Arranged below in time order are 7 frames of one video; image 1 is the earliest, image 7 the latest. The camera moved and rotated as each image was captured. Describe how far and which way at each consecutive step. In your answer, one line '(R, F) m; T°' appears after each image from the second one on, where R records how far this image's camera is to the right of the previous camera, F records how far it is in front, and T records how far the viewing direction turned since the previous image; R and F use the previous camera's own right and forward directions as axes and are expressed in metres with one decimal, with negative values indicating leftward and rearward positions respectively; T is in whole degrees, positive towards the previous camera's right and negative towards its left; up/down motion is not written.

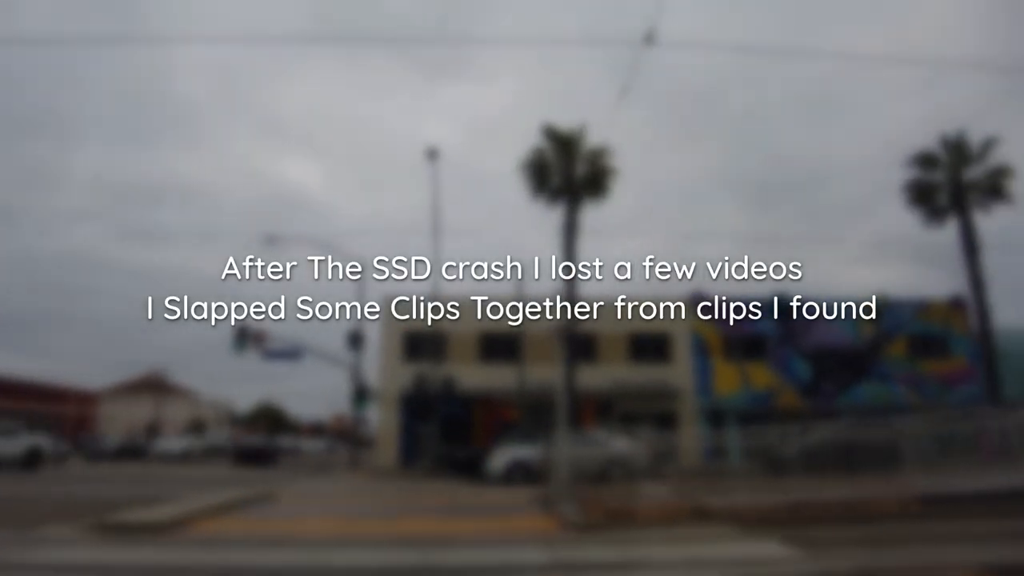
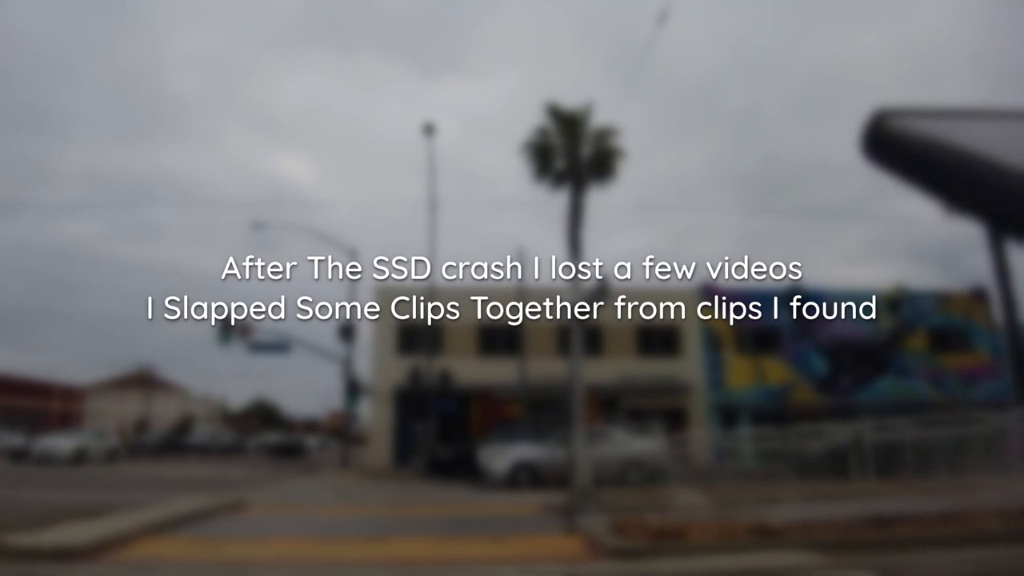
(-0.1, +1.9) m; 0°
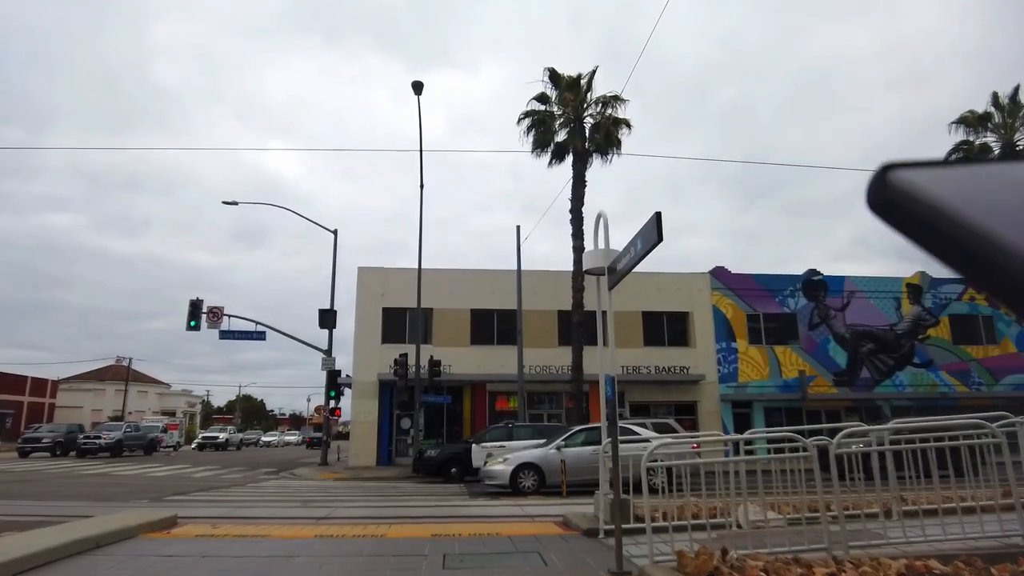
(-0.3, +2.7) m; +1°
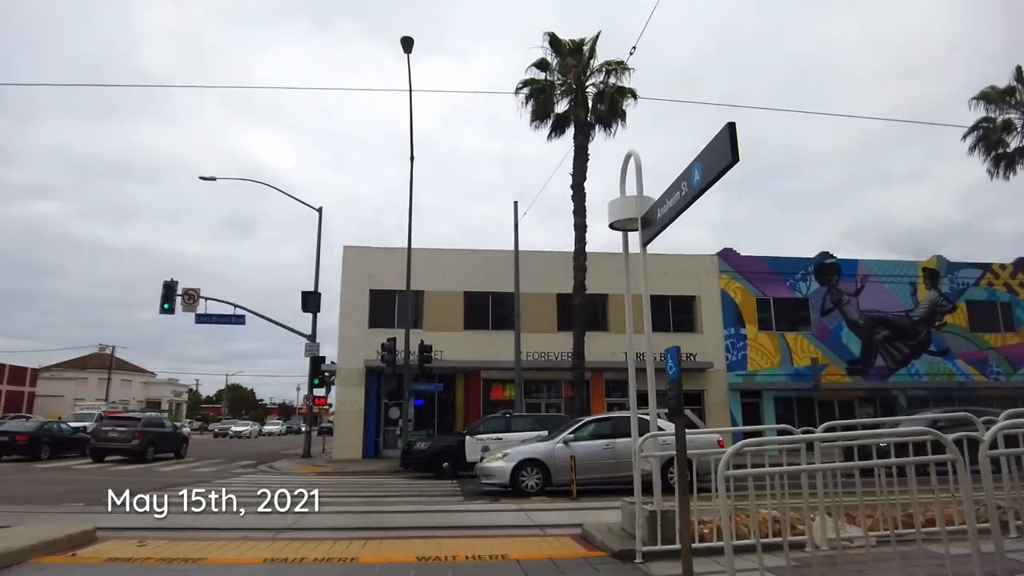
(-0.2, +1.8) m; +1°
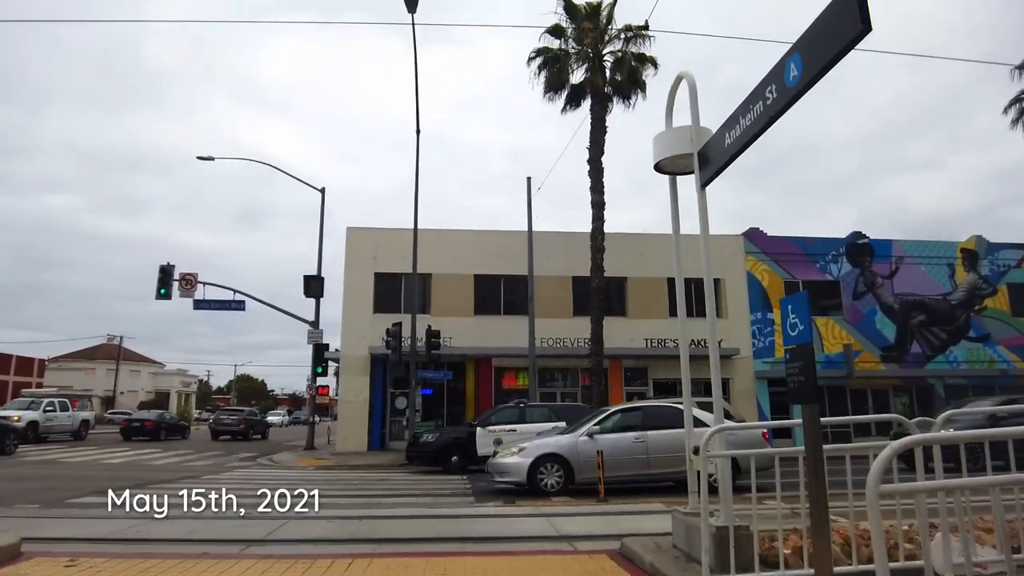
(-0.1, +1.6) m; -1°
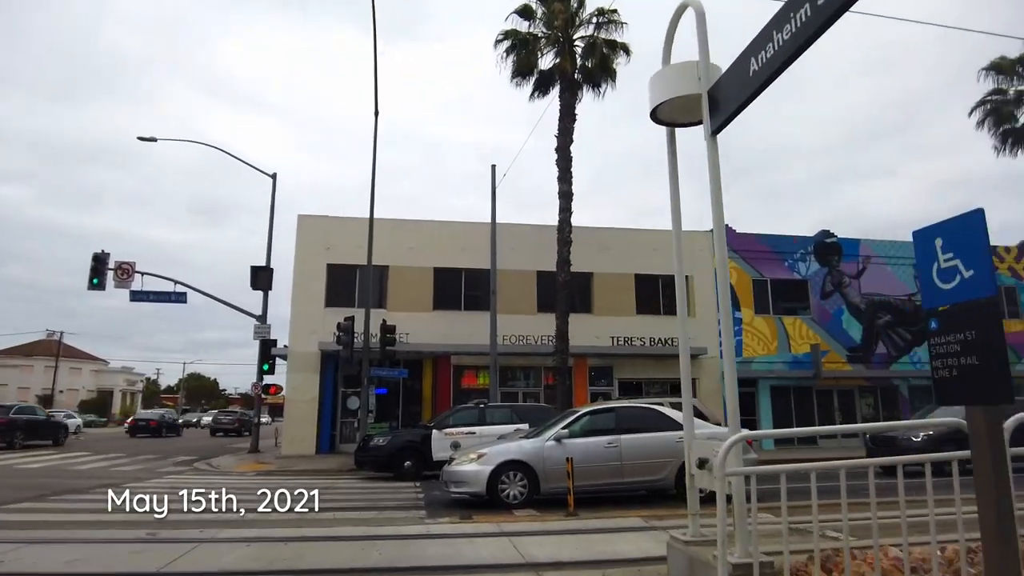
(0.0, +1.2) m; +3°
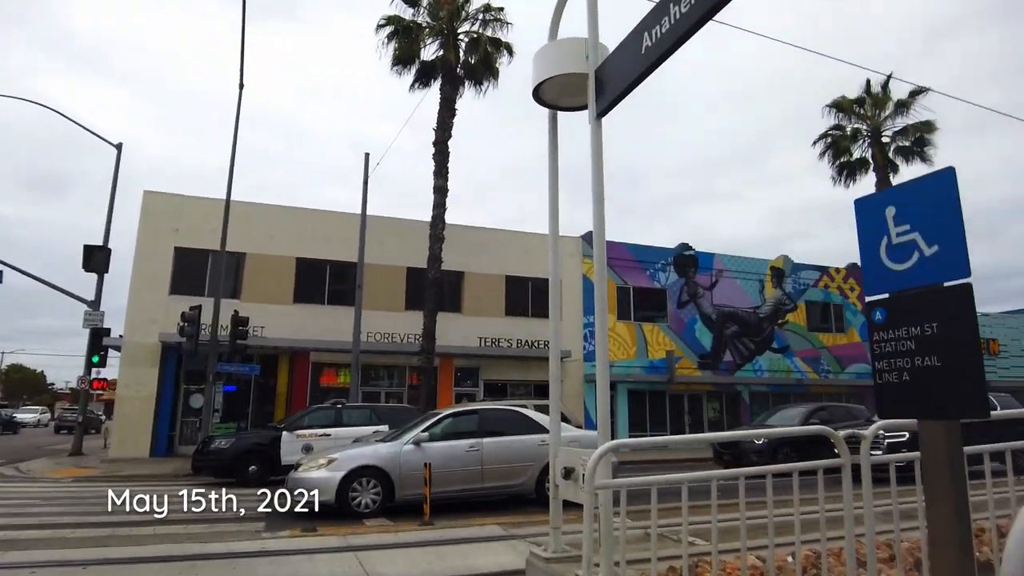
(+0.1, +0.5) m; +10°
